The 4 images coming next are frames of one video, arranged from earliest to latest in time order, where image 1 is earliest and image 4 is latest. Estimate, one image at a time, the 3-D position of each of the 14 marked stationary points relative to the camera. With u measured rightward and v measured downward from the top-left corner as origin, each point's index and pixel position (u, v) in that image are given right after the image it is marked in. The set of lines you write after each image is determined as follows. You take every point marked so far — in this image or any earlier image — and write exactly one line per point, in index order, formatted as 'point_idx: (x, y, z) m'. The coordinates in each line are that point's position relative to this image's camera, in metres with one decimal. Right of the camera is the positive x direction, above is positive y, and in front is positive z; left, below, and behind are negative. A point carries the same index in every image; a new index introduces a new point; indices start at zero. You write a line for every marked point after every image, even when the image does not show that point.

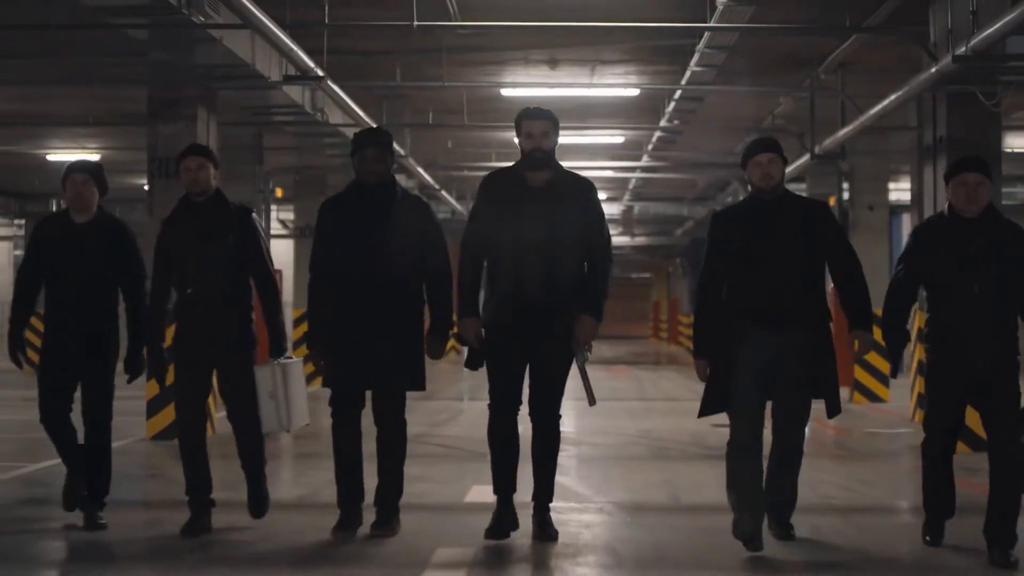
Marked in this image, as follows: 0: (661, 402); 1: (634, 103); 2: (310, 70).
0: (+1.6, -1.3, +12.7) m
1: (+1.2, +1.8, +11.0) m
2: (-1.4, +1.5, +8.2) m
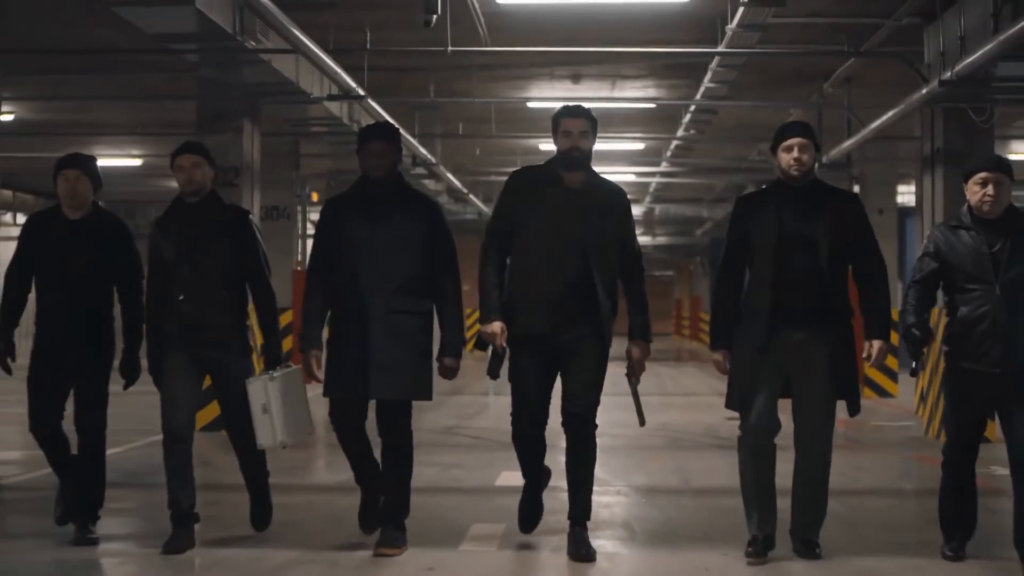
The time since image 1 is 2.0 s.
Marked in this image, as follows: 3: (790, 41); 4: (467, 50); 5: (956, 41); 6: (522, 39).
0: (+1.9, -1.3, +13.3) m
1: (+1.4, +1.8, +11.6) m
2: (-1.2, +1.5, +8.9) m
3: (+2.1, +1.8, +8.5) m
4: (-0.3, +1.7, +8.2) m
5: (+2.8, +1.6, +7.3) m
6: (+0.1, +1.9, +8.8) m
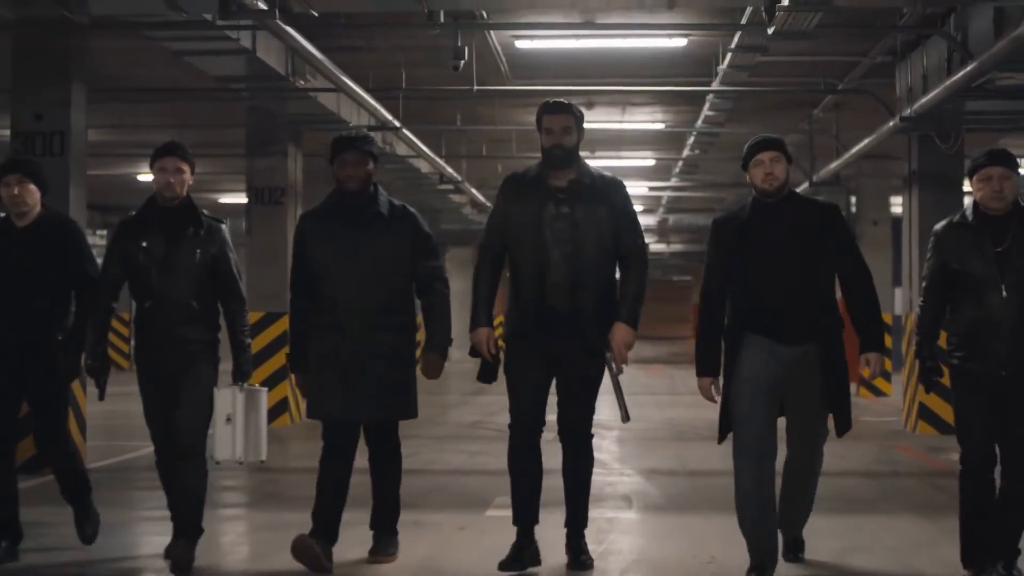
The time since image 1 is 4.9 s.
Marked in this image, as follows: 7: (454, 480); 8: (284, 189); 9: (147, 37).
0: (+2.2, -1.3, +14.3) m
1: (+1.6, +1.7, +12.7) m
2: (-1.1, +1.5, +10.0) m
3: (+2.2, +1.8, +9.6) m
4: (-0.2, +1.6, +9.3) m
5: (+3.0, +1.5, +8.3) m
6: (+0.2, +1.8, +9.9) m
7: (-0.4, -1.2, +7.4) m
8: (-2.2, +1.0, +11.1) m
9: (-2.6, +1.7, +8.0) m
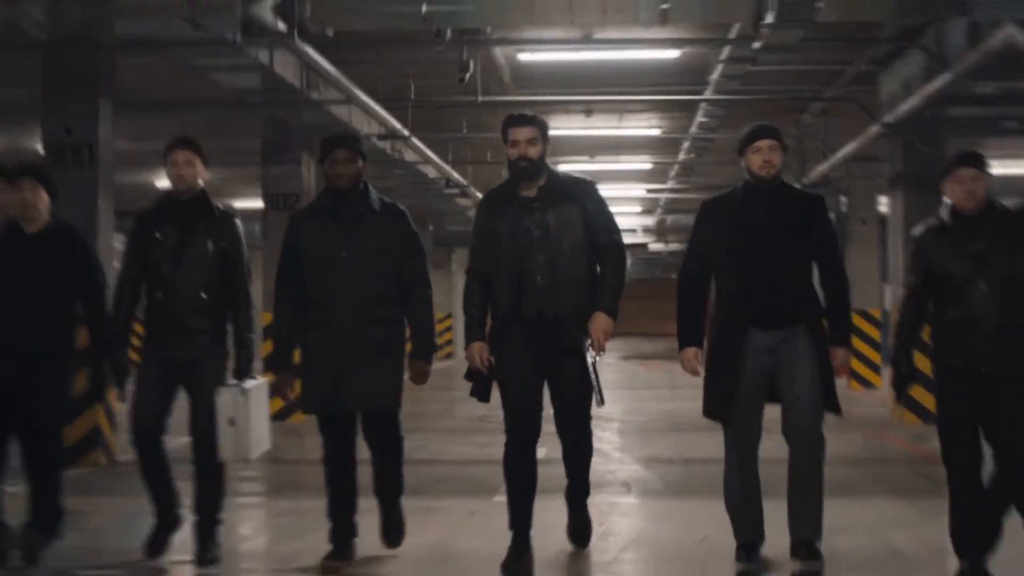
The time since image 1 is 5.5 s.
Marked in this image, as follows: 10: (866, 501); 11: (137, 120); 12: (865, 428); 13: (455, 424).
0: (+2.3, -1.3, +14.8) m
1: (+1.7, +1.7, +13.1) m
2: (-1.1, +1.4, +10.5) m
3: (+2.3, +1.8, +10.0) m
4: (-0.1, +1.6, +9.7) m
5: (+3.0, +1.5, +8.7) m
6: (+0.3, +1.8, +10.4) m
7: (-0.3, -1.2, +7.9) m
8: (-2.2, +0.9, +11.5) m
9: (-2.5, +1.7, +8.5) m
10: (+2.1, -1.2, +6.7) m
11: (-3.9, +1.8, +12.2) m
12: (+3.2, -1.3, +10.4) m
13: (-0.5, -1.3, +10.9) m
